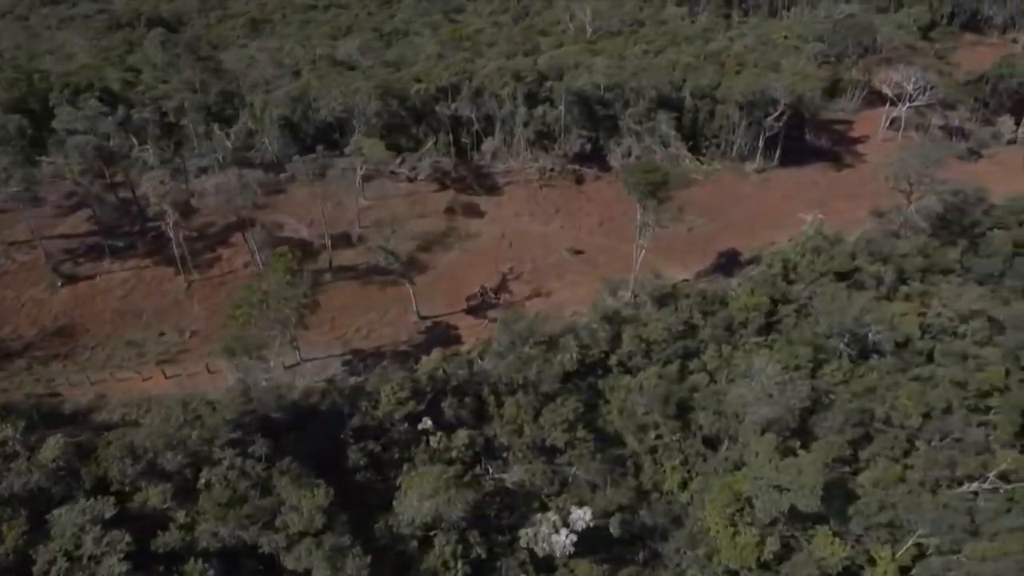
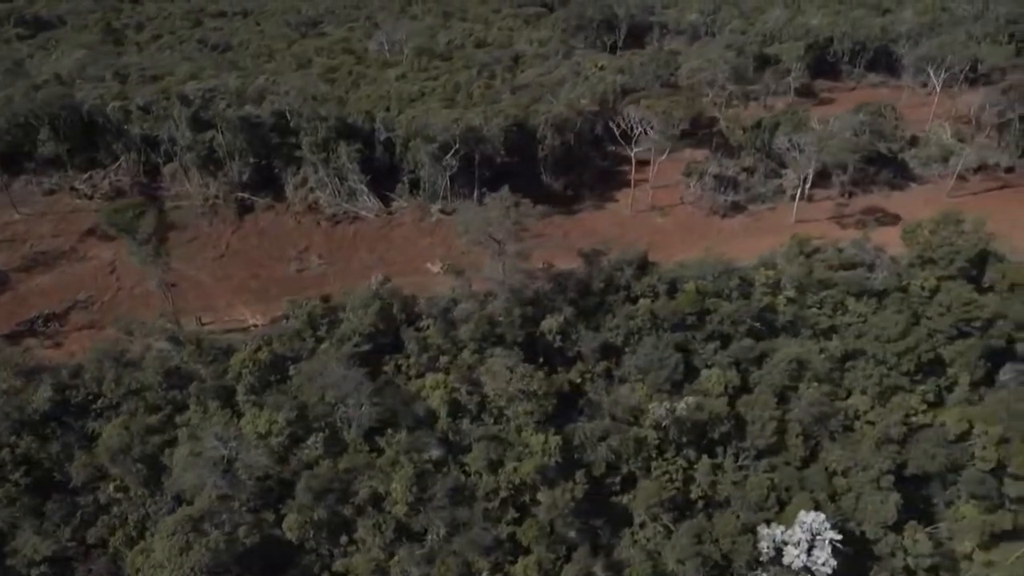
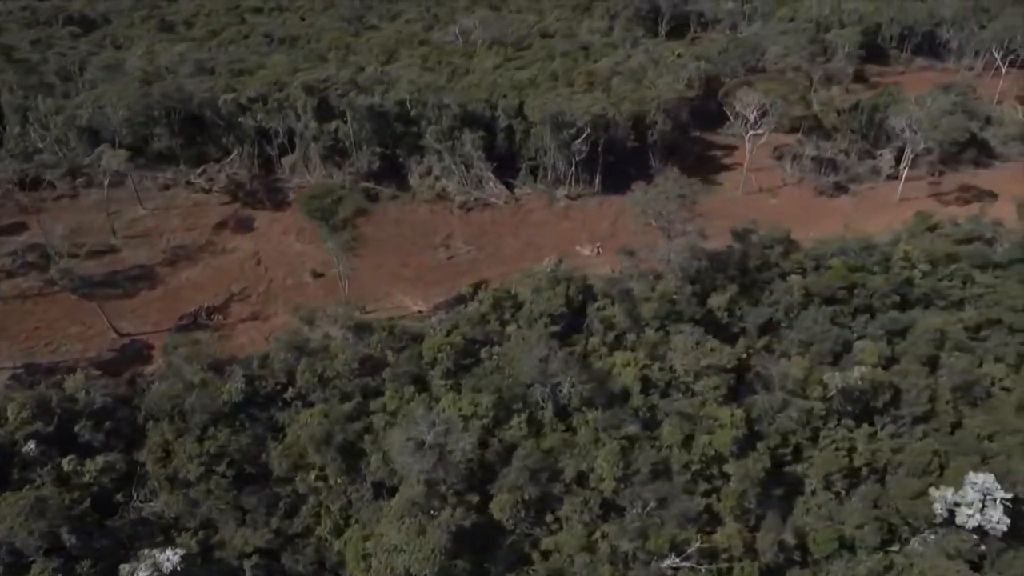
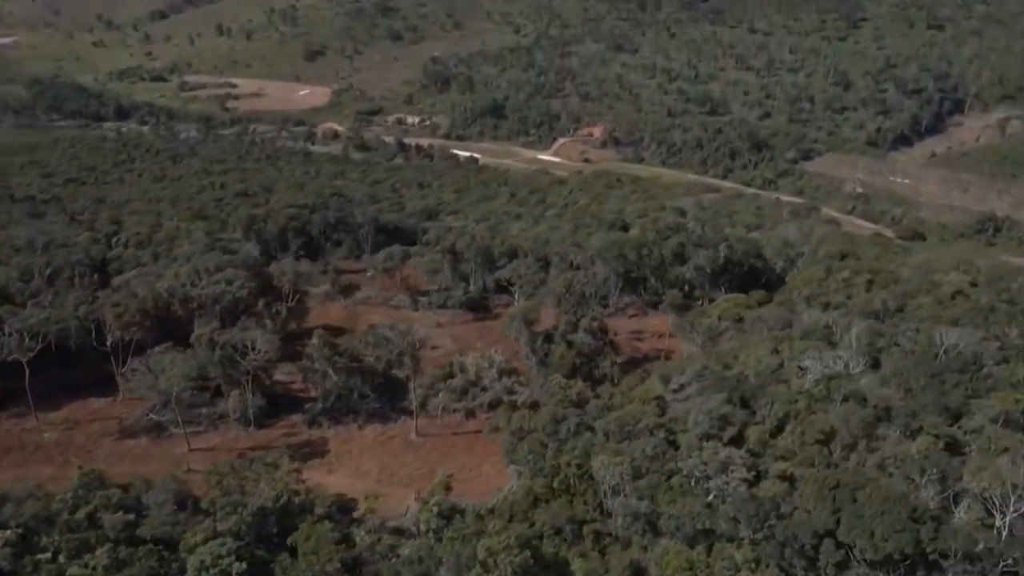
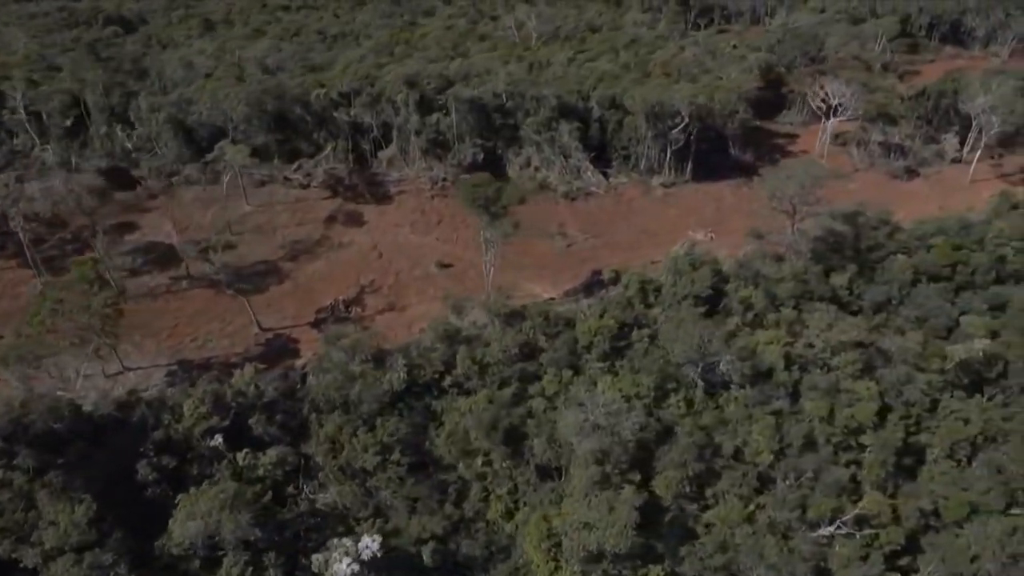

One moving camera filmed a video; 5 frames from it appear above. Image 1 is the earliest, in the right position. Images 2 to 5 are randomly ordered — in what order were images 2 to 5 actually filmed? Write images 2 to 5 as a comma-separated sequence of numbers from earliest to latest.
5, 3, 2, 4
